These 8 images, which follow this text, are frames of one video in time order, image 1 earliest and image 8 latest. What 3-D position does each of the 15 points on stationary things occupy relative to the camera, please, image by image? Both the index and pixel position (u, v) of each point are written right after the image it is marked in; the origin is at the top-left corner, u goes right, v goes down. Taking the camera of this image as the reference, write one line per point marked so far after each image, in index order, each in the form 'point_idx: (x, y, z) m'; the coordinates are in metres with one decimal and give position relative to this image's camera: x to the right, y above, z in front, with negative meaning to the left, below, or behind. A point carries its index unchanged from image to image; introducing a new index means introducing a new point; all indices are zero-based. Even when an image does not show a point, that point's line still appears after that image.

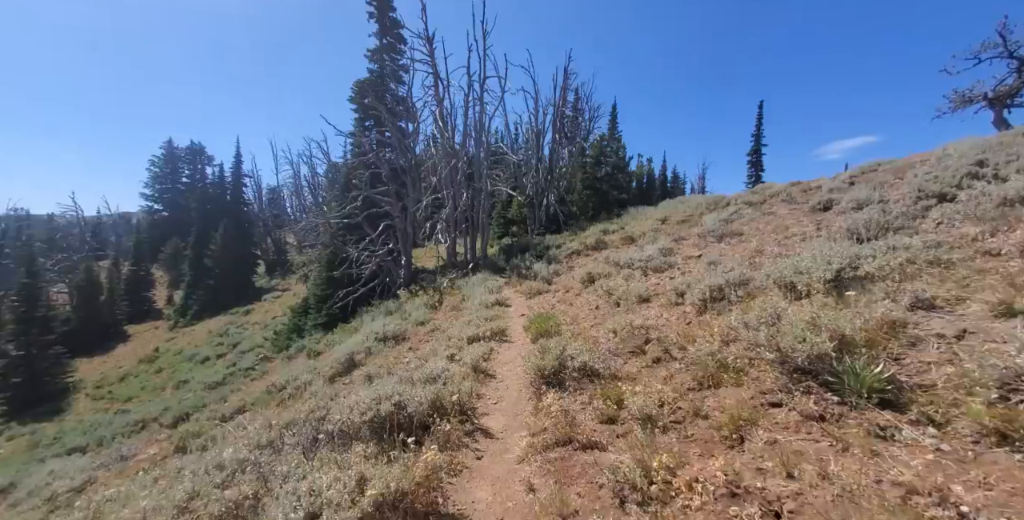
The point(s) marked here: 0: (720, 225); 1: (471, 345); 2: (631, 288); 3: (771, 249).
0: (+8.1, +1.3, +14.7) m
1: (-0.8, -1.7, +7.4) m
2: (+2.9, -0.7, +9.0) m
3: (+5.5, +0.2, +8.0) m
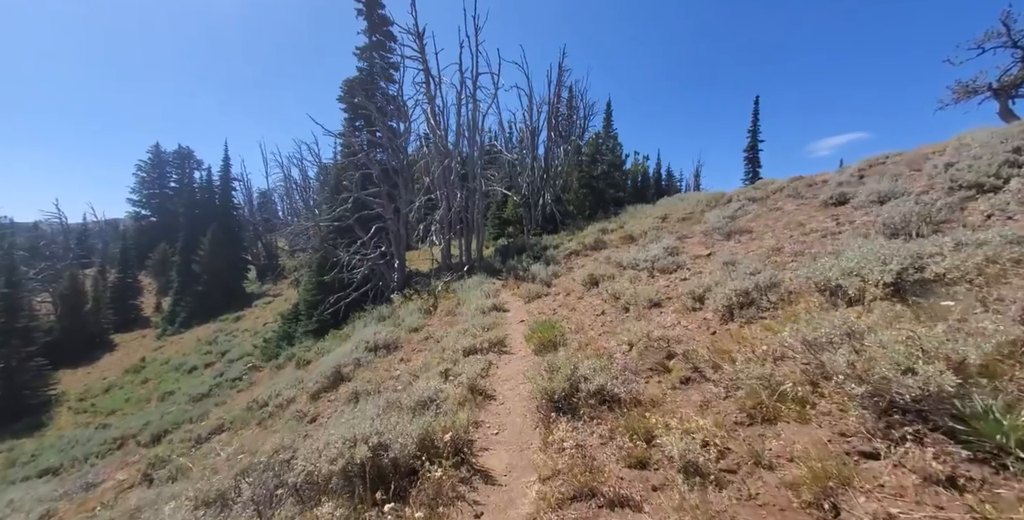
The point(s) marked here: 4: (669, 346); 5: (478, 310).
0: (+7.9, +1.4, +14.2) m
1: (-0.8, -1.8, +6.7) m
2: (+2.8, -0.7, +8.4) m
3: (+5.5, +0.3, +7.4) m
4: (+1.9, -1.0, +4.5) m
5: (-1.2, -1.7, +12.5) m
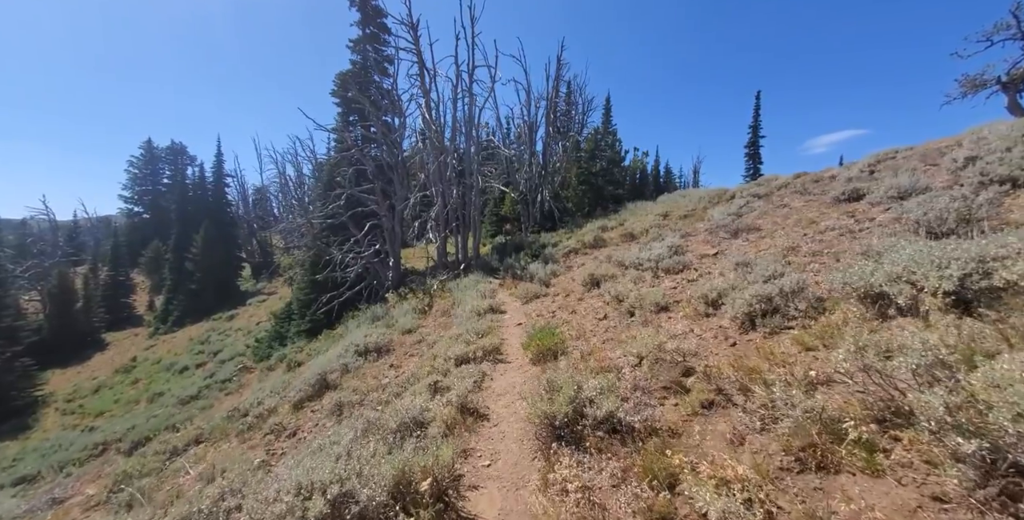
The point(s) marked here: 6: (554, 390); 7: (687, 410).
0: (+7.8, +1.4, +13.6) m
1: (-0.9, -1.8, +6.1) m
2: (+2.8, -0.7, +7.8) m
3: (+5.4, +0.3, +6.9) m
4: (+1.8, -1.1, +4.0) m
5: (-1.3, -1.7, +12.0) m
6: (+0.5, -1.4, +4.0) m
7: (+1.5, -1.3, +3.3) m
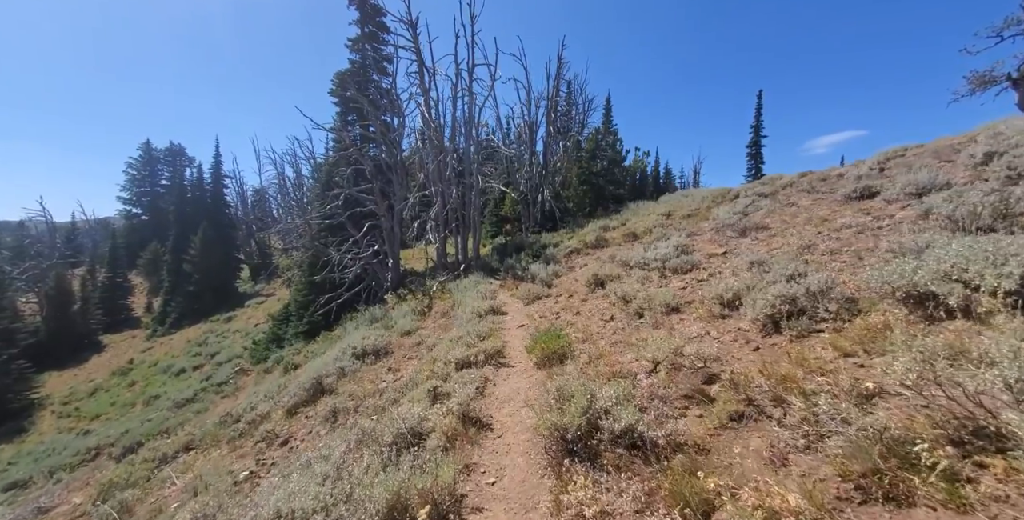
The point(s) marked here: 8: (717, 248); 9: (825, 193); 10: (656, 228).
0: (+7.9, +1.4, +13.3) m
1: (-0.8, -1.8, +5.8) m
2: (+2.8, -0.7, +7.5) m
3: (+5.5, +0.3, +6.6) m
4: (+1.9, -1.0, +3.7) m
5: (-1.2, -1.7, +11.6) m
6: (+0.5, -1.3, +3.7) m
7: (+1.6, -1.3, +2.9) m
8: (+5.6, +0.3, +10.3) m
9: (+10.7, +2.3, +12.9) m
10: (+6.7, +1.5, +17.3) m
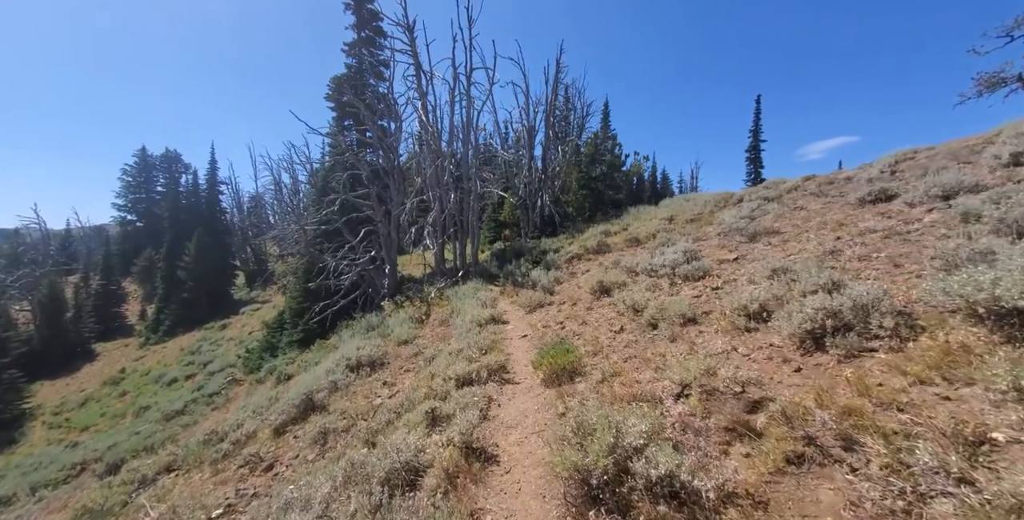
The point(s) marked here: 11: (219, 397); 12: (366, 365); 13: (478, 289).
0: (+7.9, +1.2, +12.9) m
1: (-0.7, -1.9, +5.3) m
2: (+2.9, -0.8, +7.1) m
3: (+5.5, +0.2, +6.2) m
4: (+2.0, -1.1, +3.2) m
5: (-1.2, -1.9, +11.2) m
6: (+0.6, -1.4, +3.2) m
7: (+1.7, -1.3, +2.5) m
8: (+5.7, +0.2, +9.9) m
9: (+10.7, +2.1, +12.5) m
10: (+6.7, +1.2, +16.9) m
11: (-15.2, -7.1, +19.4) m
12: (-4.2, -3.0, +10.9) m
13: (-1.6, -1.3, +17.5) m
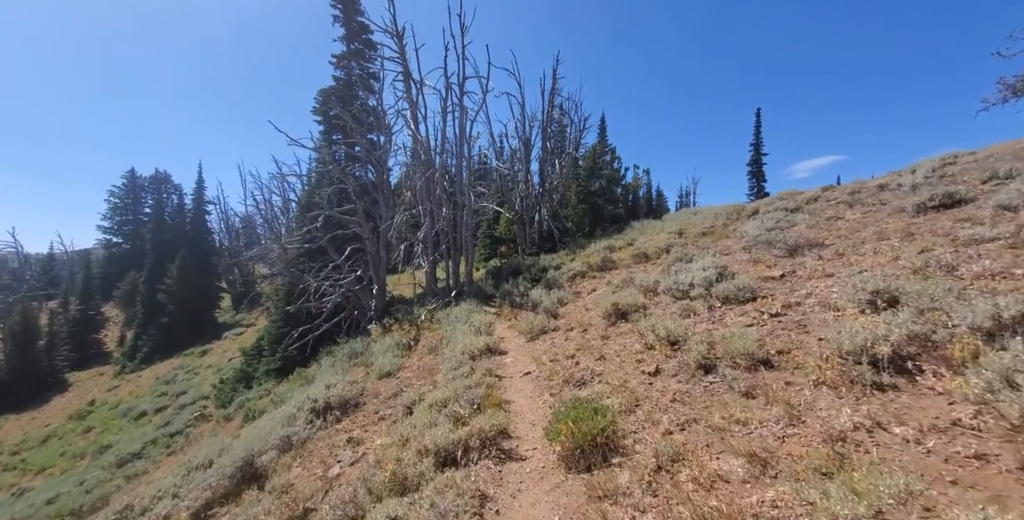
0: (+7.8, +0.7, +11.4) m
1: (-0.7, -2.1, +3.6) m
2: (+2.9, -1.1, +5.4) m
3: (+5.5, 0.0, +4.6) m
4: (+2.0, -1.2, +1.5) m
5: (-1.2, -2.4, +9.4) m
6: (+0.7, -1.5, +1.5) m
7: (+1.7, -1.4, +0.8) m
8: (+5.6, -0.2, +8.3) m
9: (+10.7, +1.7, +11.0) m
10: (+6.5, +0.6, +15.4) m
11: (-15.2, -8.1, +17.2) m
12: (-4.2, -3.6, +9.0) m
13: (-1.7, -2.1, +15.7) m
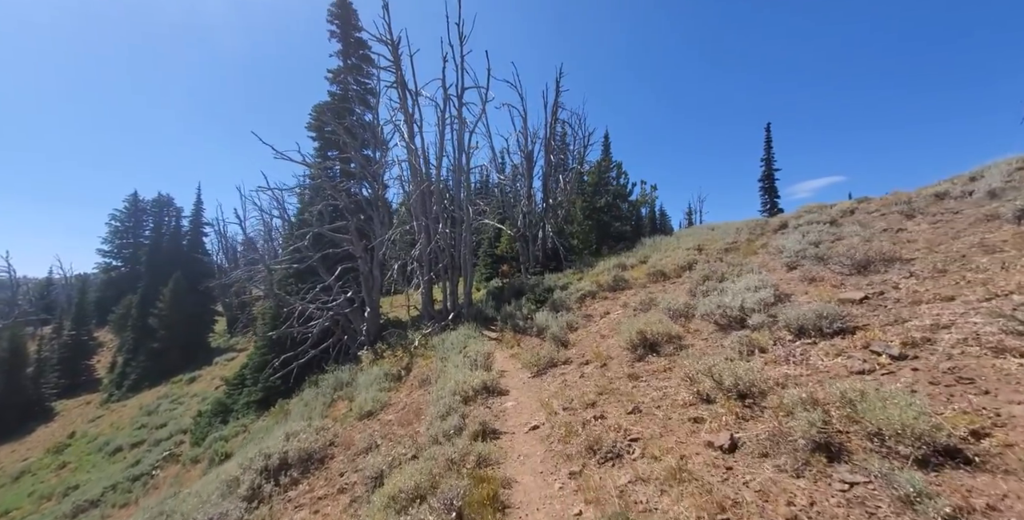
0: (+7.9, +0.3, +9.7) m
1: (-0.7, -2.2, +1.8) m
2: (+2.9, -1.2, +3.6) m
3: (+5.6, -0.1, +2.8) m
4: (+2.0, -1.2, -0.2) m
5: (-1.1, -2.7, +7.6) m
6: (+0.6, -1.5, -0.3) m
7: (+1.7, -1.3, -1.0) m
8: (+5.7, -0.5, +6.5) m
9: (+10.7, +1.3, +9.4) m
10: (+6.6, -0.1, +13.6) m
11: (-15.0, -9.0, +15.2) m
12: (-4.2, -3.9, +7.2) m
13: (-1.6, -2.9, +13.9) m
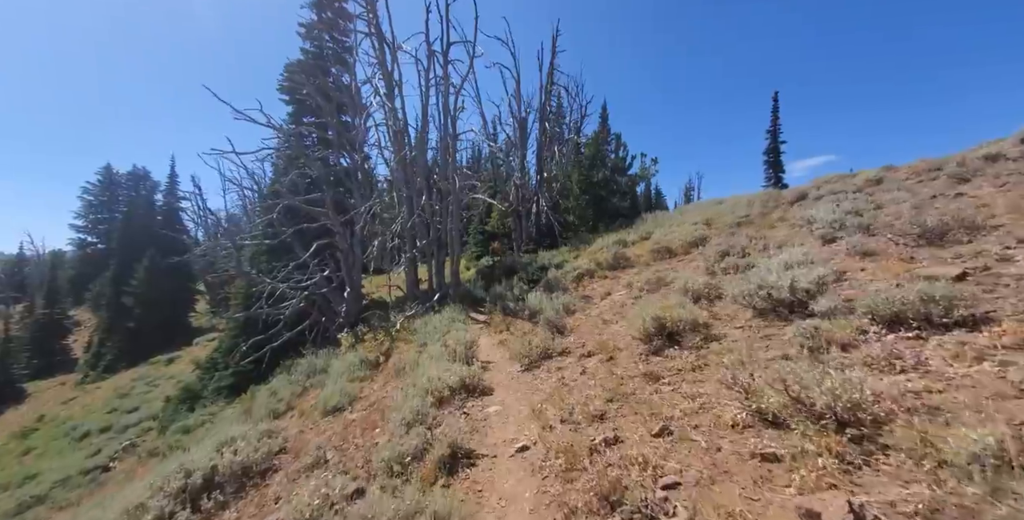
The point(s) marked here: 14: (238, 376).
0: (+7.6, +0.9, +8.2) m
1: (-0.8, -2.0, +0.3) m
2: (+2.7, -0.9, +2.2) m
3: (+5.4, +0.1, +1.3) m
4: (+1.9, -1.1, -1.7) m
5: (-1.4, -2.2, +6.1) m
6: (+0.5, -1.4, -1.8) m
7: (+1.6, -1.3, -2.5) m
8: (+5.4, -0.1, +5.0) m
9: (+10.4, +1.8, +7.9) m
10: (+6.3, +0.7, +12.1) m
11: (-15.4, -8.0, +13.8) m
12: (-4.4, -3.4, +5.7) m
13: (-1.9, -2.0, +12.4) m
14: (-13.2, -5.6, +17.9) m
